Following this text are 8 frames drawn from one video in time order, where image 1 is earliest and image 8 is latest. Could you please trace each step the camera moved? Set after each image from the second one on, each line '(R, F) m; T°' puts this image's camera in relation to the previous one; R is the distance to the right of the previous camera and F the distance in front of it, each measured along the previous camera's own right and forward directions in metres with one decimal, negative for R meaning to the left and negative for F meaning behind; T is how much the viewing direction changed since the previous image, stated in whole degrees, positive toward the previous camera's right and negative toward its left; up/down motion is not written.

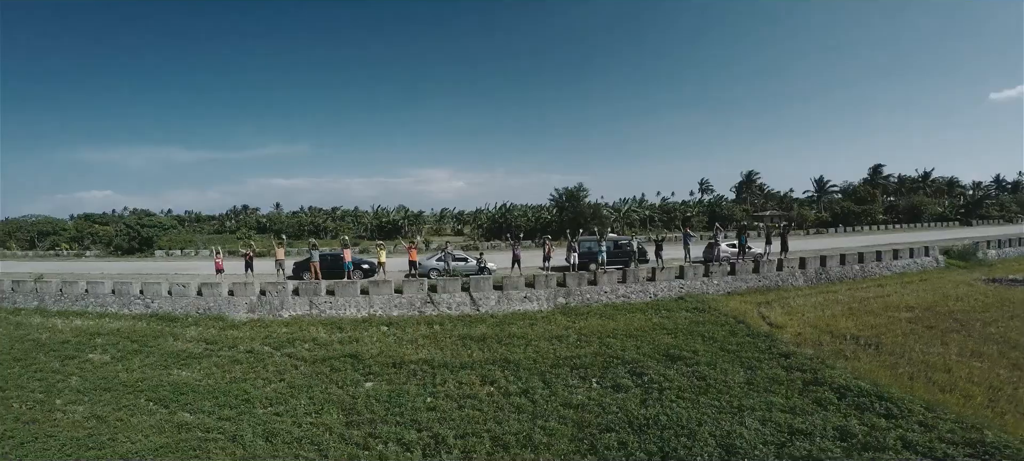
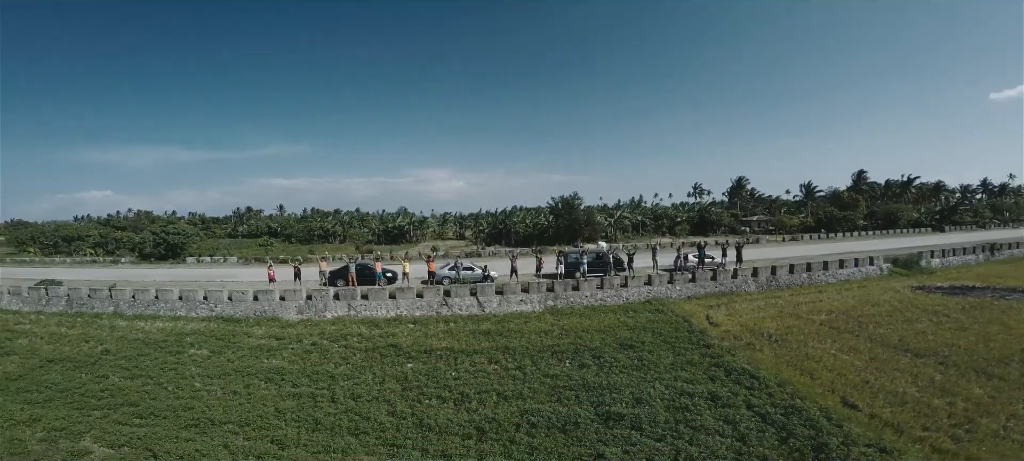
(0.0, -2.7) m; 0°
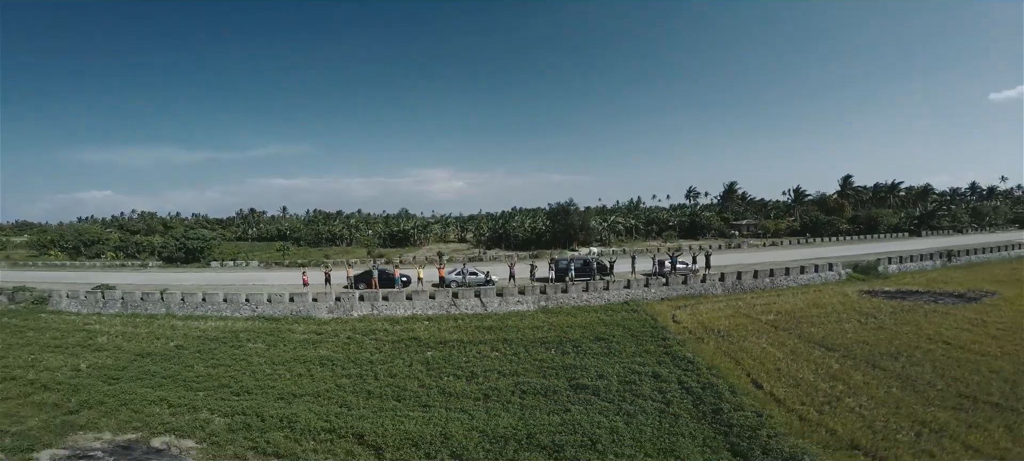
(+0.1, -2.6) m; 0°
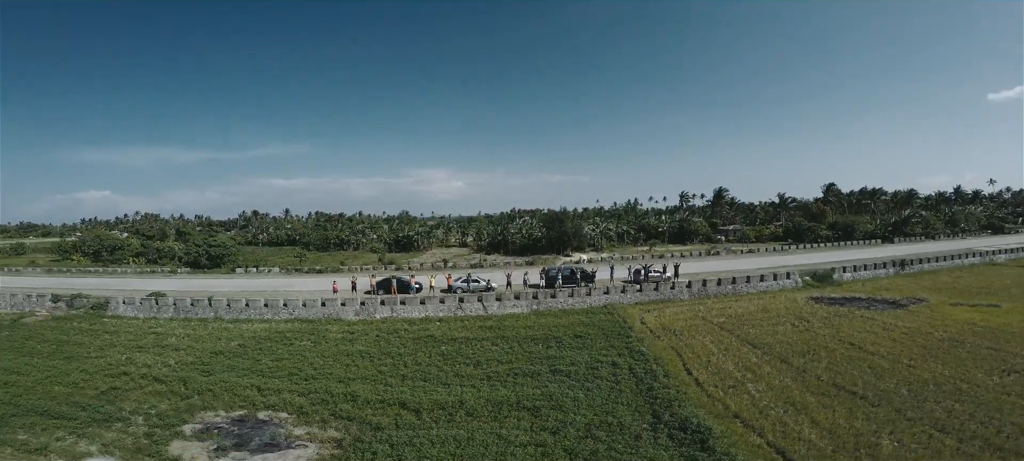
(+0.1, -3.3) m; 0°
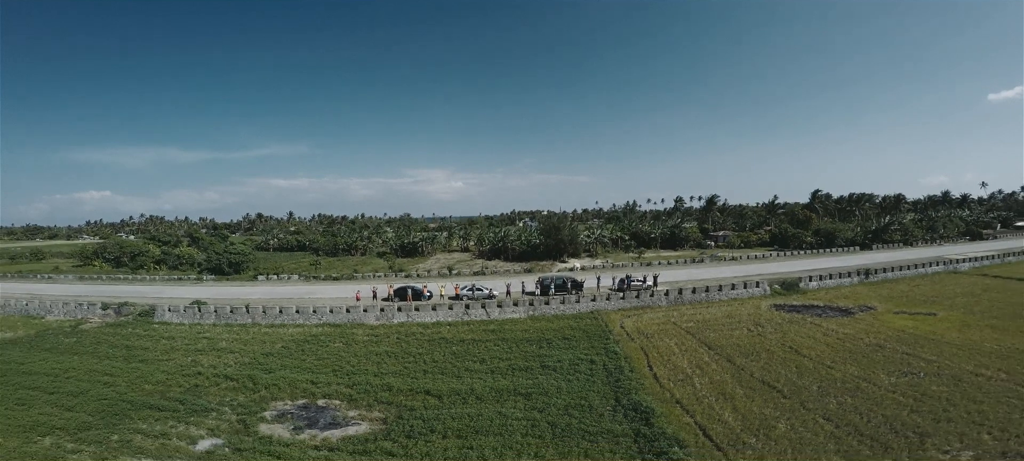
(+0.1, -3.2) m; 0°
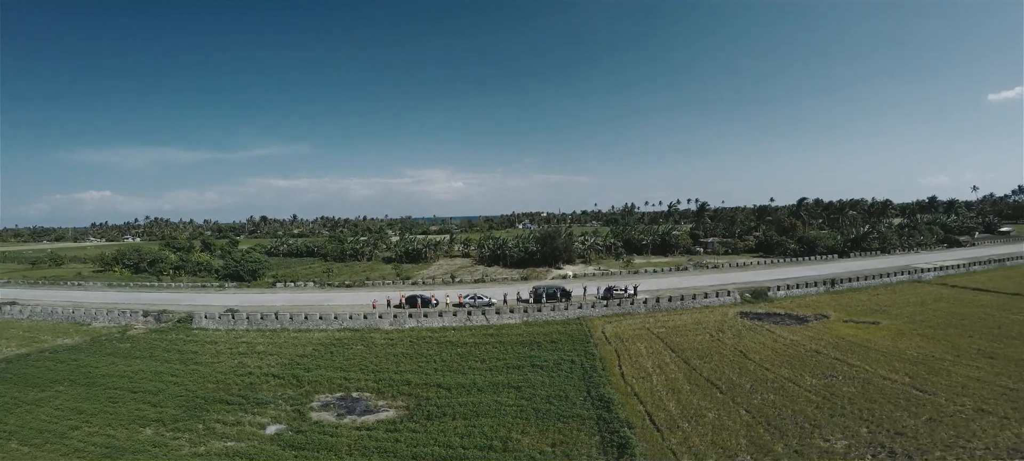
(+0.2, -3.4) m; 0°
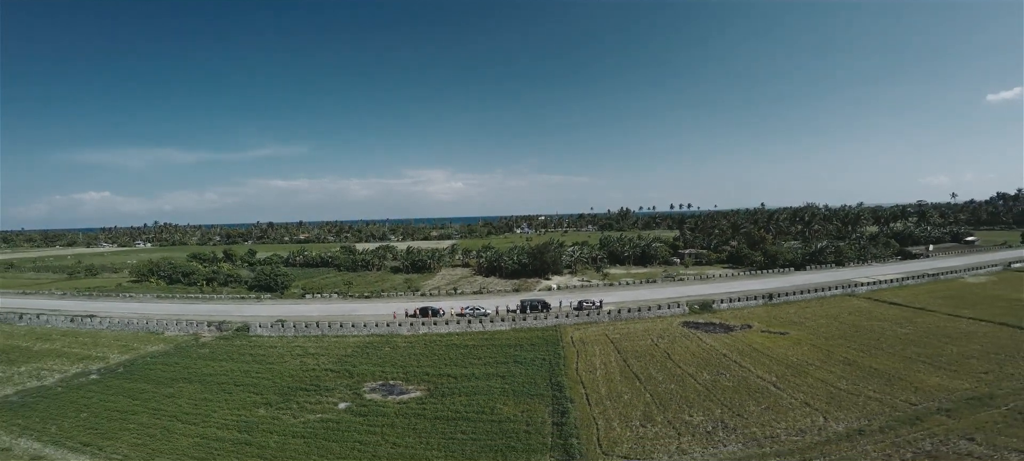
(+0.7, -7.5) m; 0°
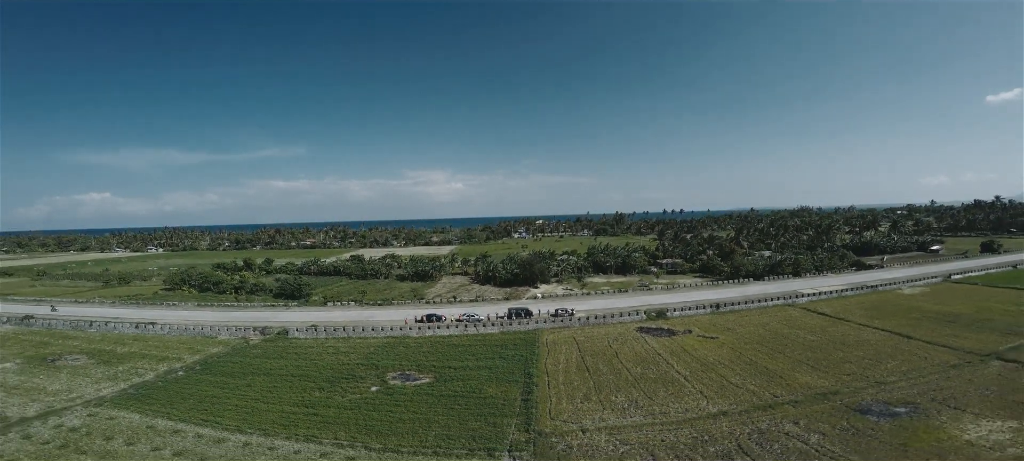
(+1.1, -8.4) m; 0°
